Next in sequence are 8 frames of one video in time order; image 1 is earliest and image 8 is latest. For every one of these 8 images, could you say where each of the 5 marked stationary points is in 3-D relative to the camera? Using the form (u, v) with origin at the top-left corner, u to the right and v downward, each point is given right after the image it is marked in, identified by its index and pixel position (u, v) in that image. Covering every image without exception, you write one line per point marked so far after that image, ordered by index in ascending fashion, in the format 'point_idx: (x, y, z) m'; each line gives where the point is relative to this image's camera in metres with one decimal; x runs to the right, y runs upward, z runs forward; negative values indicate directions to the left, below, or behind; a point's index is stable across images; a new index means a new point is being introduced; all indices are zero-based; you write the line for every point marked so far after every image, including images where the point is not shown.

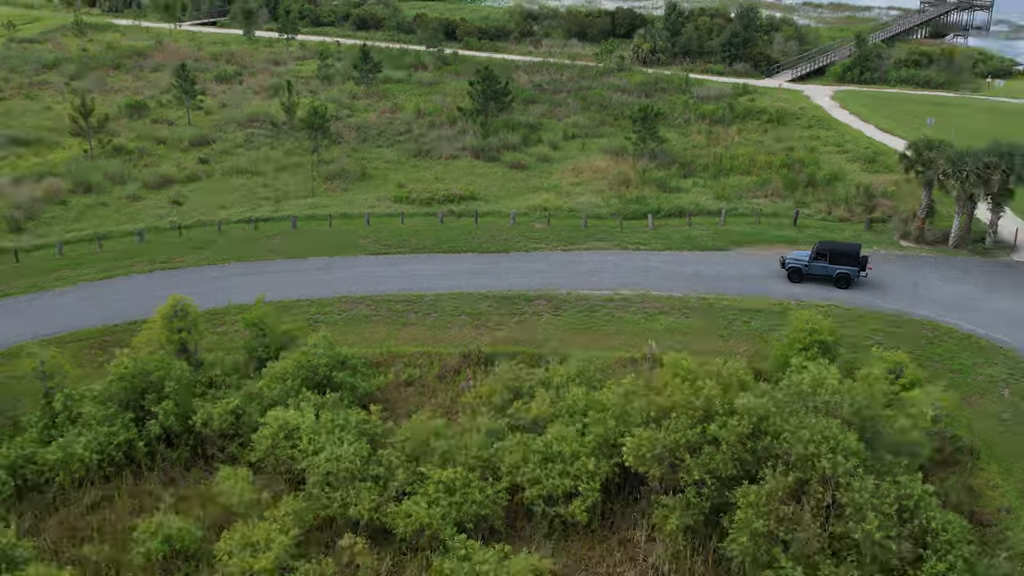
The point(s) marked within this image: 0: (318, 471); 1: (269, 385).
0: (-2.9, -2.7, +16.2) m
1: (-4.1, -1.7, +18.5) m
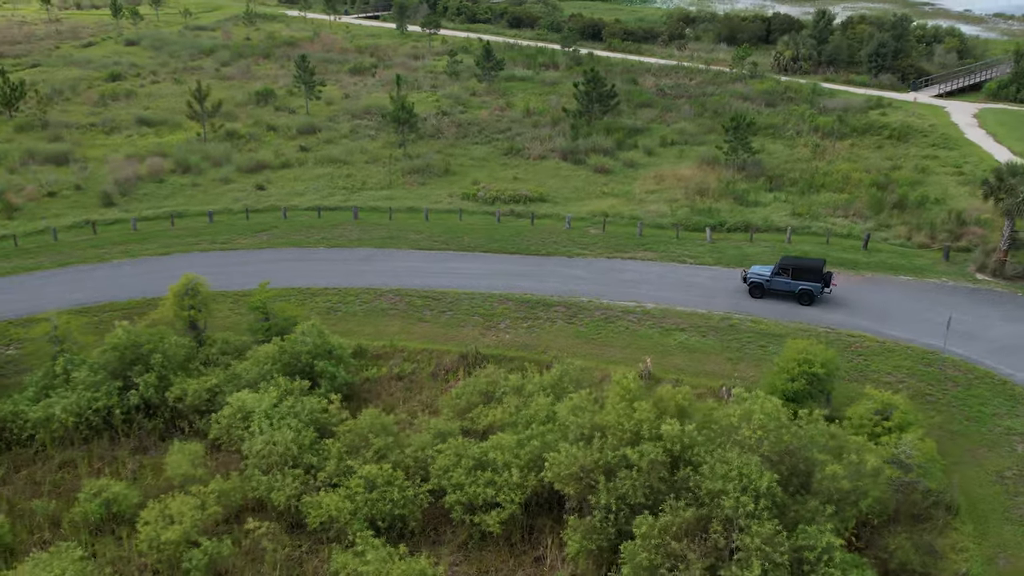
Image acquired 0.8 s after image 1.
0: (-3.9, -2.5, +16.7) m
1: (-4.6, -1.4, +19.1) m
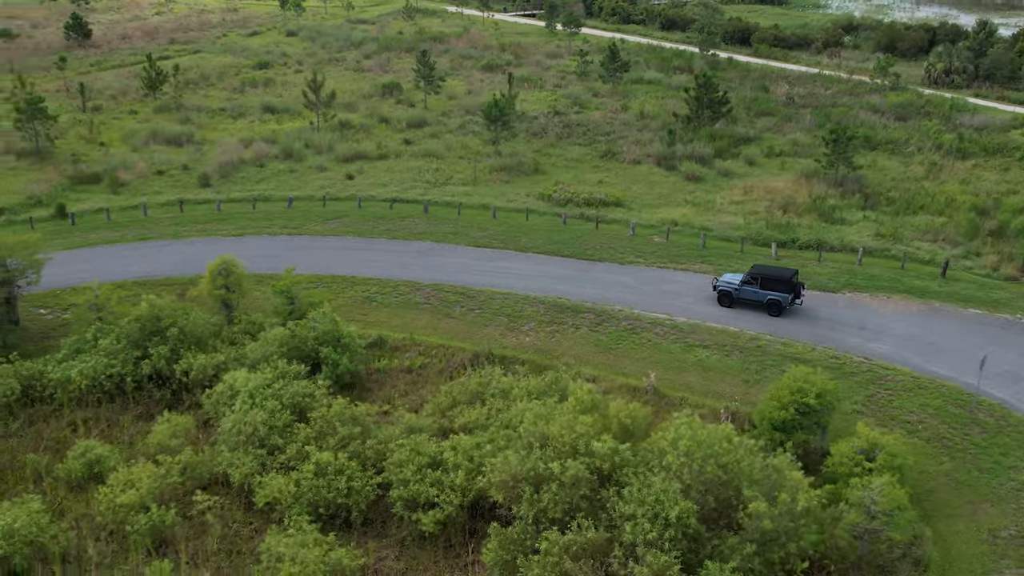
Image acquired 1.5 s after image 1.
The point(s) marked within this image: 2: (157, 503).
0: (-4.5, -2.3, +17.3) m
1: (-4.7, -1.1, +19.8) m
2: (-5.2, -3.2, +16.1) m
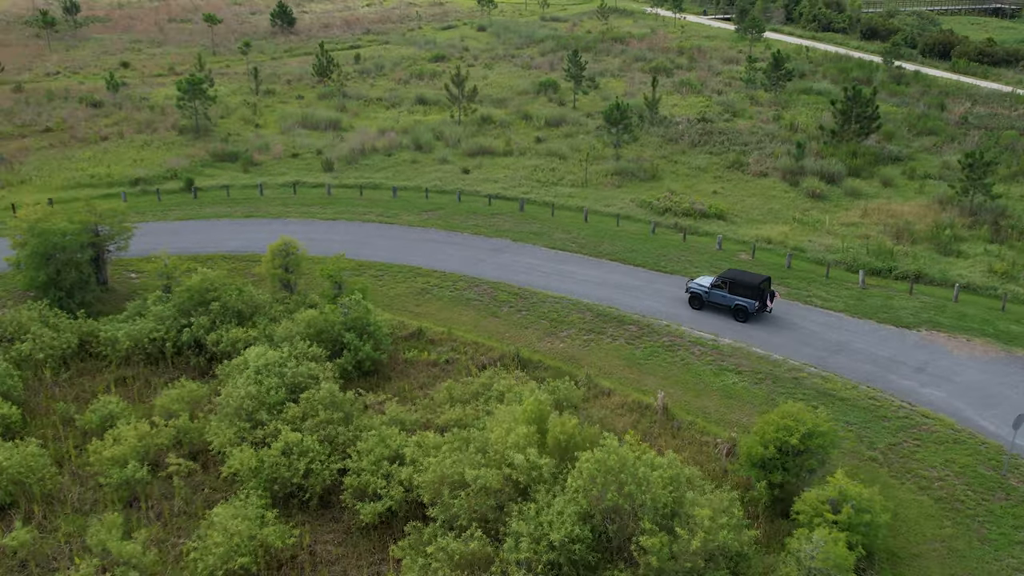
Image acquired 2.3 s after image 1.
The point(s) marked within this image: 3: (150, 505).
0: (-4.8, -1.9, +18.1) m
1: (-4.3, -0.8, +20.7) m
2: (-5.9, -2.7, +17.1) m
3: (-5.4, -3.2, +16.3) m
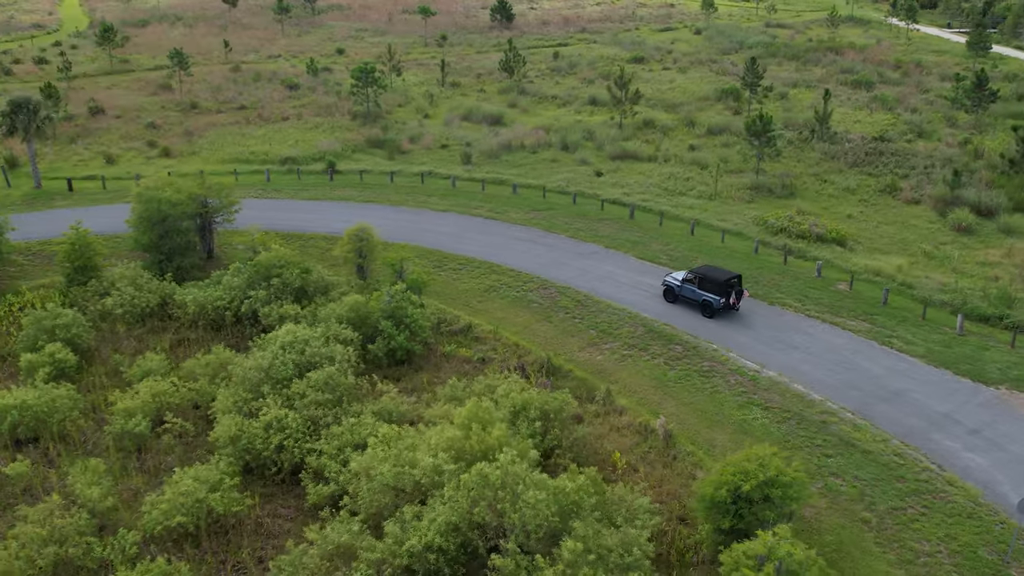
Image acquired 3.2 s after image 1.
0: (-4.8, -1.5, +19.1) m
1: (-3.6, -0.4, +21.4) m
2: (-6.2, -2.2, +18.4) m
3: (-6.0, -2.7, +17.5) m
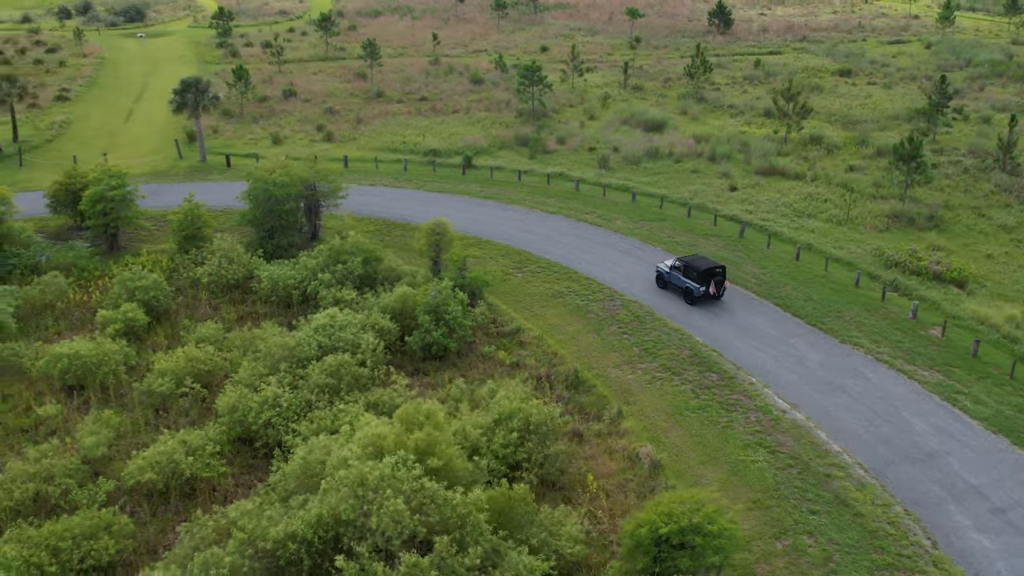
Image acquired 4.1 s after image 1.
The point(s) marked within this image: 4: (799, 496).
0: (-4.5, -1.1, +20.0) m
1: (-2.6, -0.2, +21.9) m
2: (-6.1, -1.6, +19.7) m
3: (-6.1, -2.2, +18.8) m
4: (+4.3, -3.1, +16.1) m
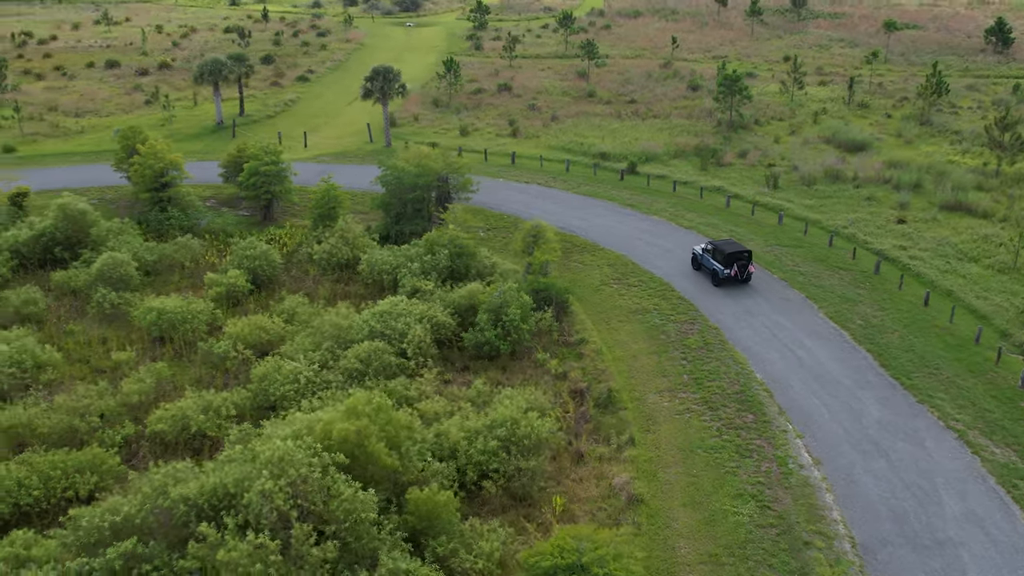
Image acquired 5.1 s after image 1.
0: (-3.6, -0.7, +20.9) m
1: (-1.2, -0.1, +22.2) m
2: (-5.3, -1.1, +21.0) m
3: (-5.6, -1.6, +20.2) m
4: (+3.4, -3.6, +14.7) m
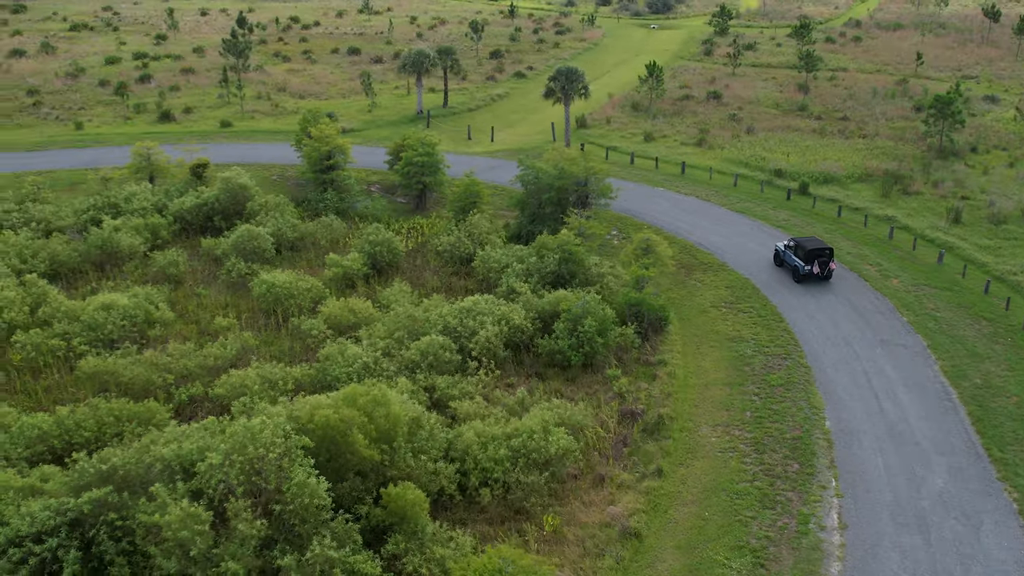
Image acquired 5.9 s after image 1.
0: (-2.1, -0.5, +21.4) m
1: (+0.6, -0.2, +22.0) m
2: (-3.7, -0.7, +21.9) m
3: (-4.3, -1.2, +21.3) m
4: (+2.7, -4.1, +13.6) m
